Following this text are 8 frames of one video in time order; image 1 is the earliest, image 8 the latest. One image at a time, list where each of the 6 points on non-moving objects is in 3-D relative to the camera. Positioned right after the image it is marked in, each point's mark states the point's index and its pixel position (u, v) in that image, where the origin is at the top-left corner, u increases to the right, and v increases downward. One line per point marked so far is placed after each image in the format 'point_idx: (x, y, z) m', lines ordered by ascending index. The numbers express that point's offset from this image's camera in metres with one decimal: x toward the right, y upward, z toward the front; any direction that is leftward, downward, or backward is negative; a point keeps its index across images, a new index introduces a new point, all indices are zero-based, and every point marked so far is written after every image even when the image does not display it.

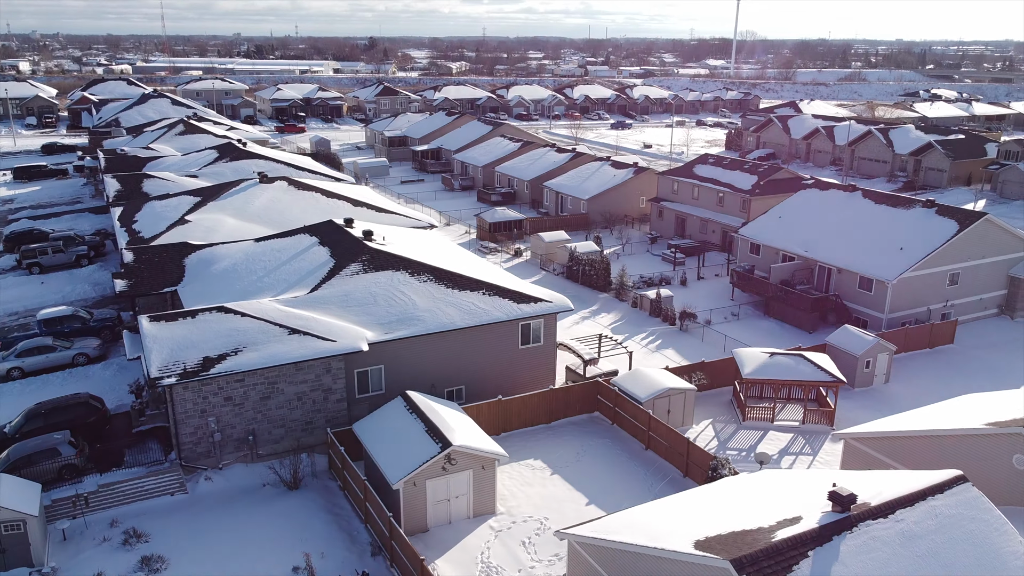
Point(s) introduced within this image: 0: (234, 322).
0: (-6.7, -0.8, +19.6) m
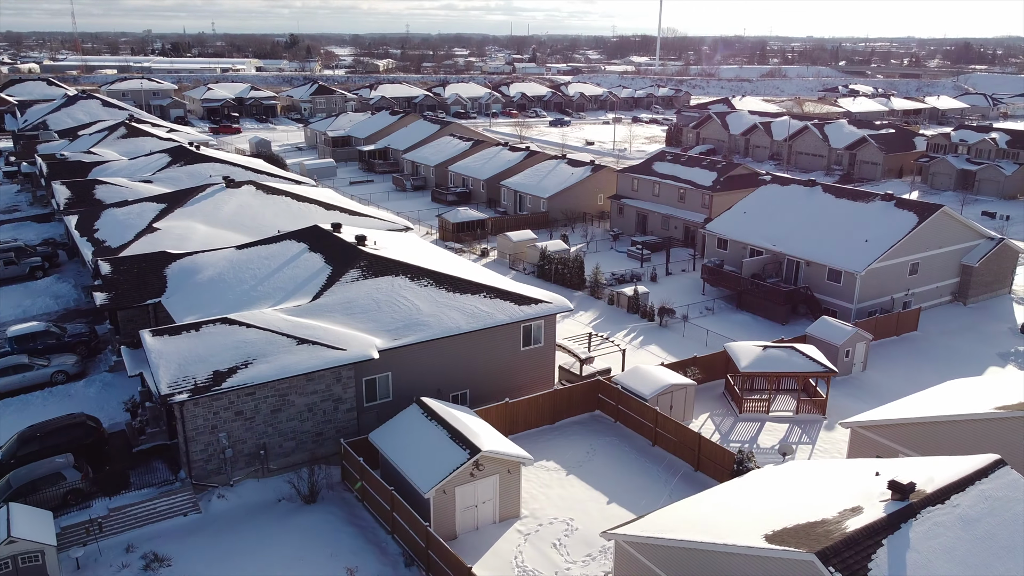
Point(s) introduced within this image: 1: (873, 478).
0: (-6.3, -1.1, +19.0) m
1: (+6.0, -3.2, +13.5) m
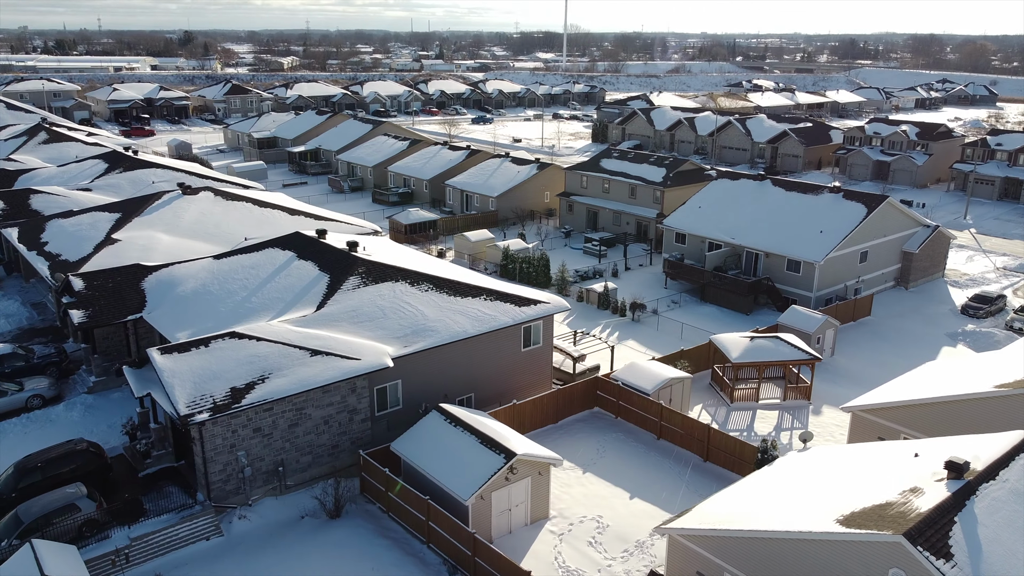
0: (-5.9, -1.3, +18.3) m
1: (+7.1, -3.0, +14.2) m
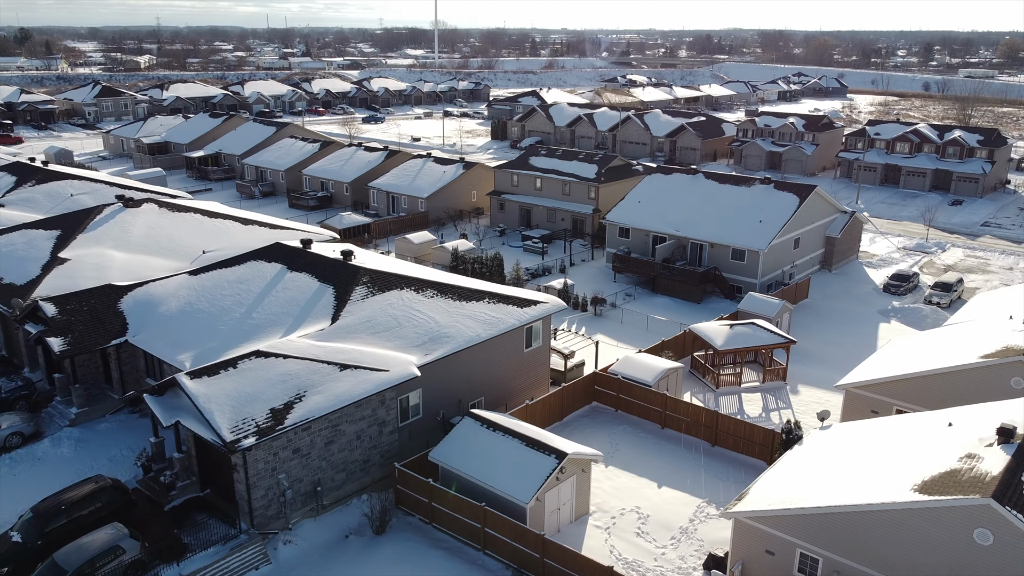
0: (-5.0, -1.7, +17.7) m
1: (+8.4, -2.7, +15.6) m
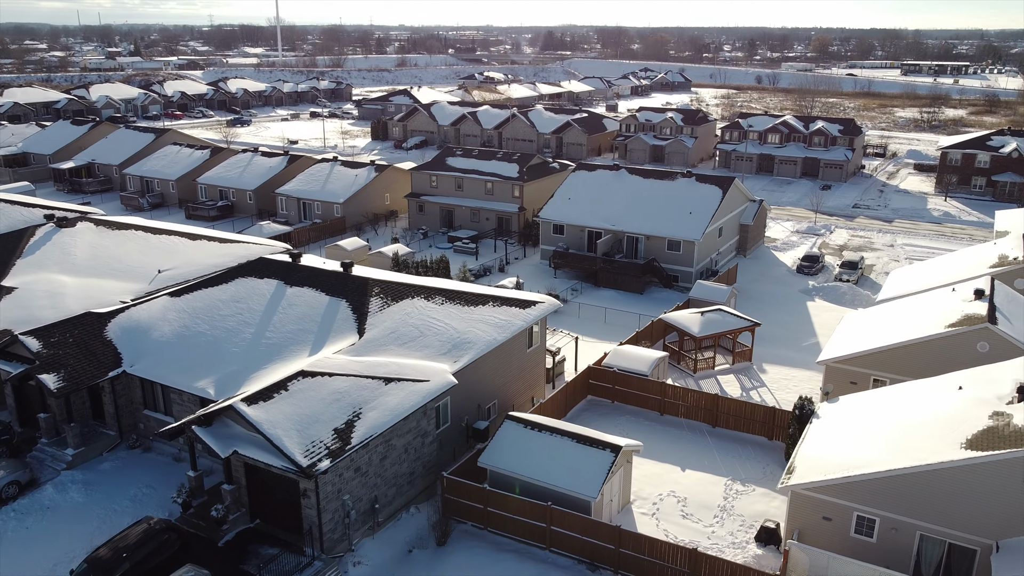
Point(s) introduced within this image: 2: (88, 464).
0: (-3.9, -2.0, +17.2) m
1: (+9.8, -2.3, +17.6) m
2: (-10.0, -4.2, +19.2) m
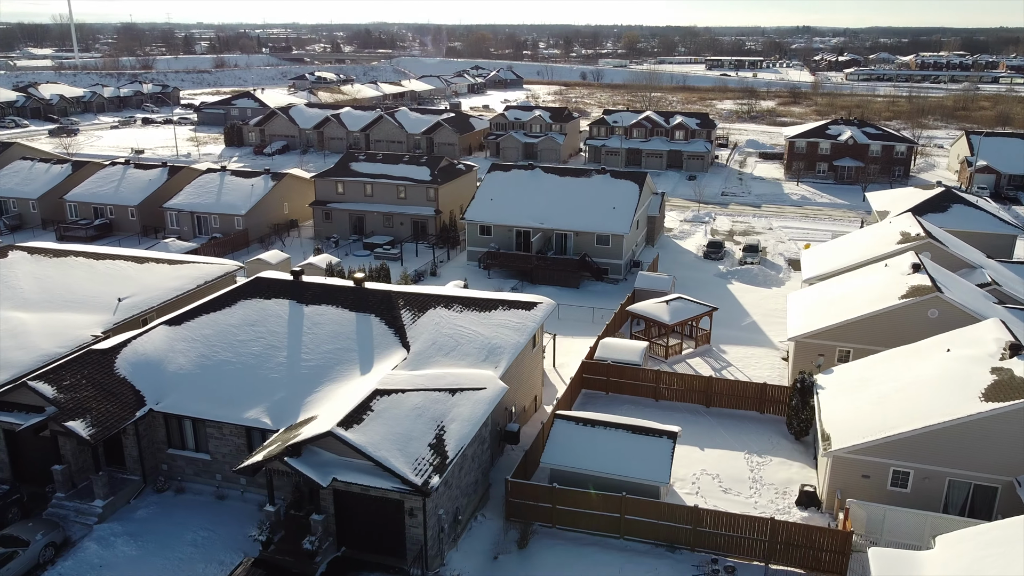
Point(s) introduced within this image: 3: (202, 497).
0: (-2.2, -2.4, +17.0) m
1: (+11.0, -1.7, +20.3) m
2: (-8.5, -4.9, +17.6) m
3: (-7.0, -4.7, +18.3) m
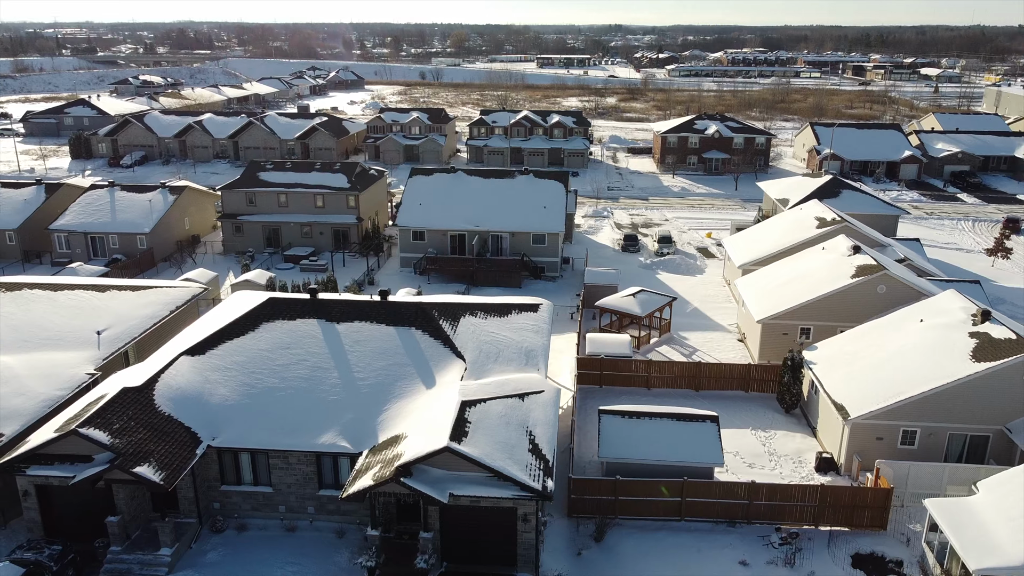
0: (-0.5, -2.6, +17.1) m
1: (+11.7, -1.0, +23.0) m
2: (-6.6, -5.5, +16.5) m
3: (-5.2, -5.2, +17.5) m
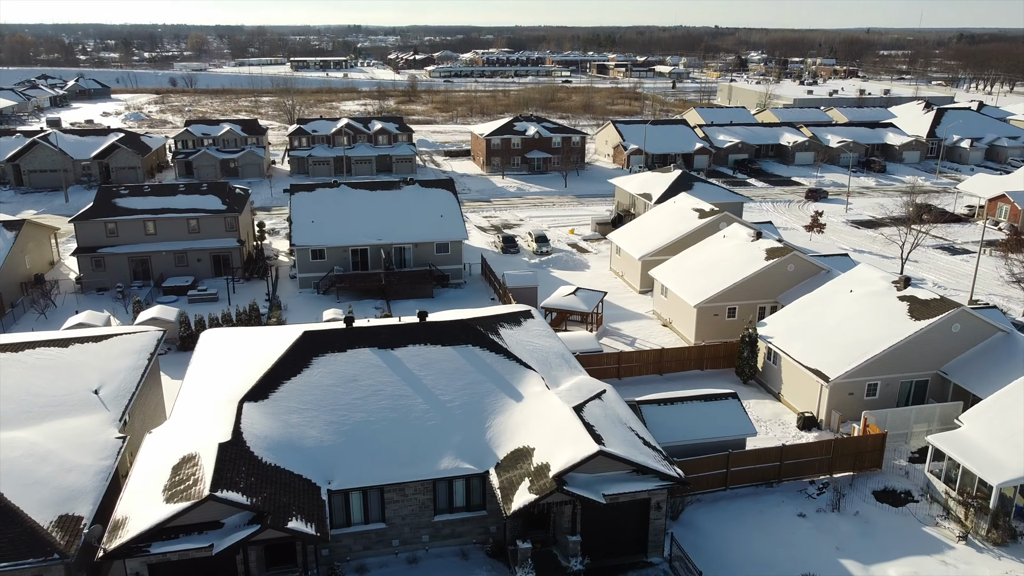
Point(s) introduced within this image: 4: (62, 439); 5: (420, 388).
0: (+1.8, -2.8, +18.1) m
1: (+11.6, -0.2, +27.3) m
2: (-3.6, -6.3, +15.9) m
3: (-2.6, -5.9, +17.1) m
4: (-9.8, -3.3, +17.6) m
5: (-2.2, -2.3, +19.0) m
